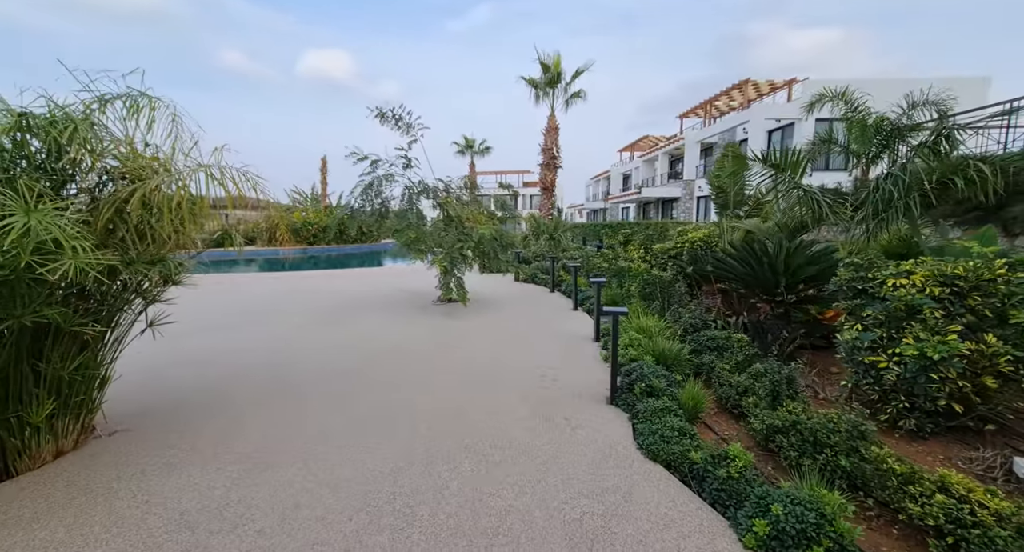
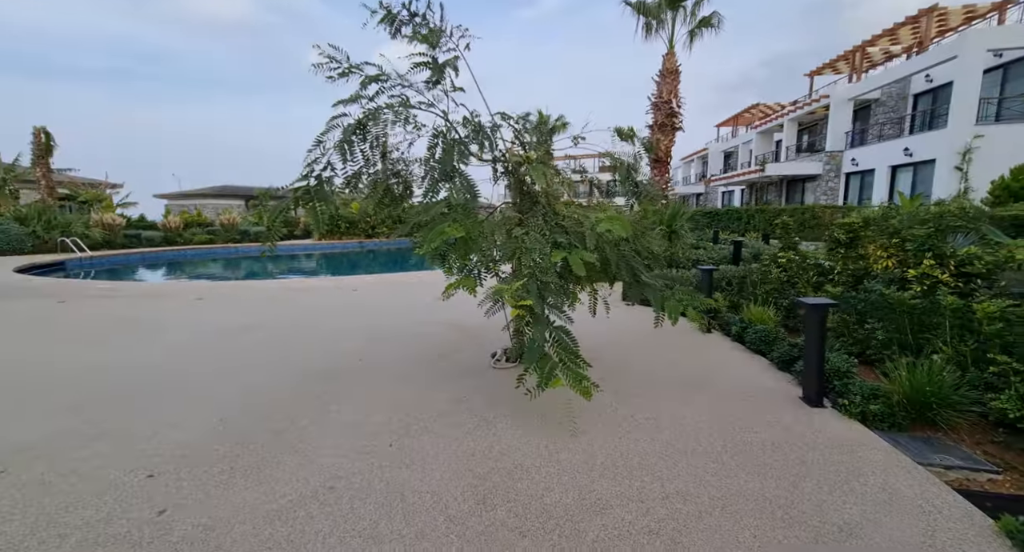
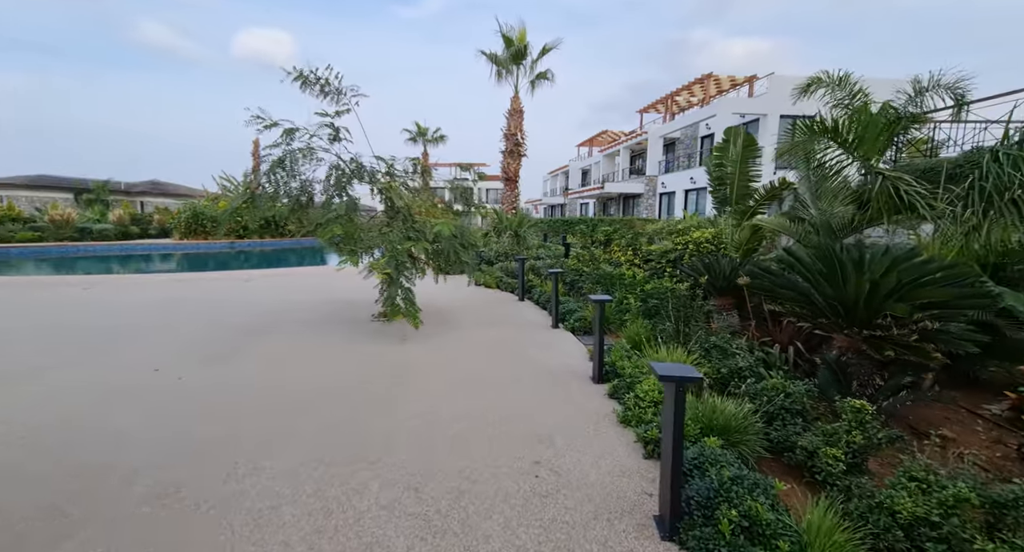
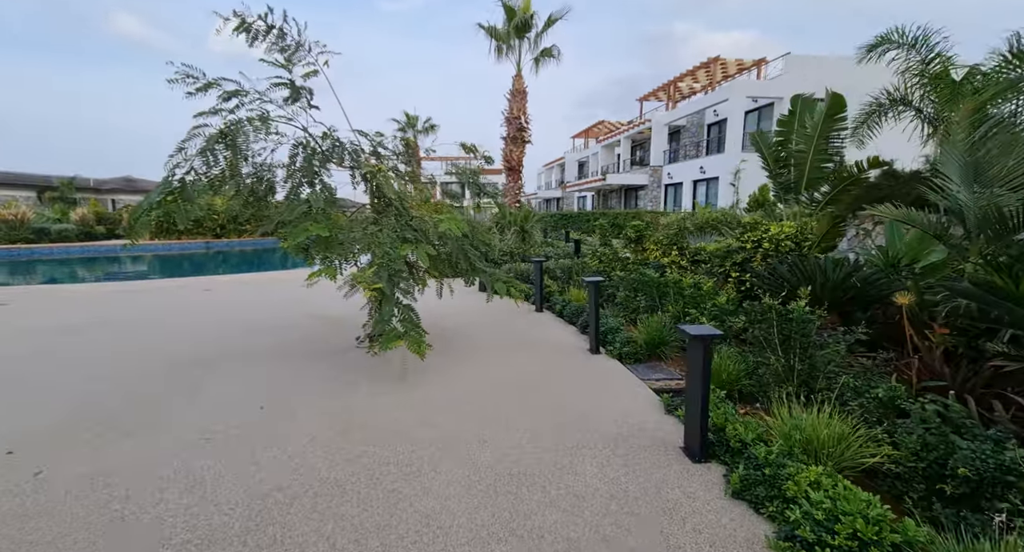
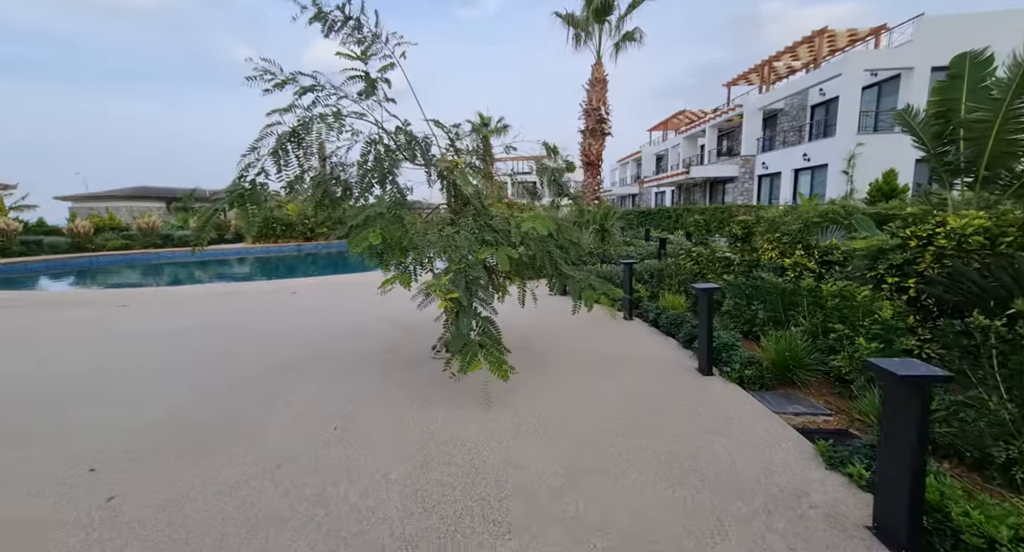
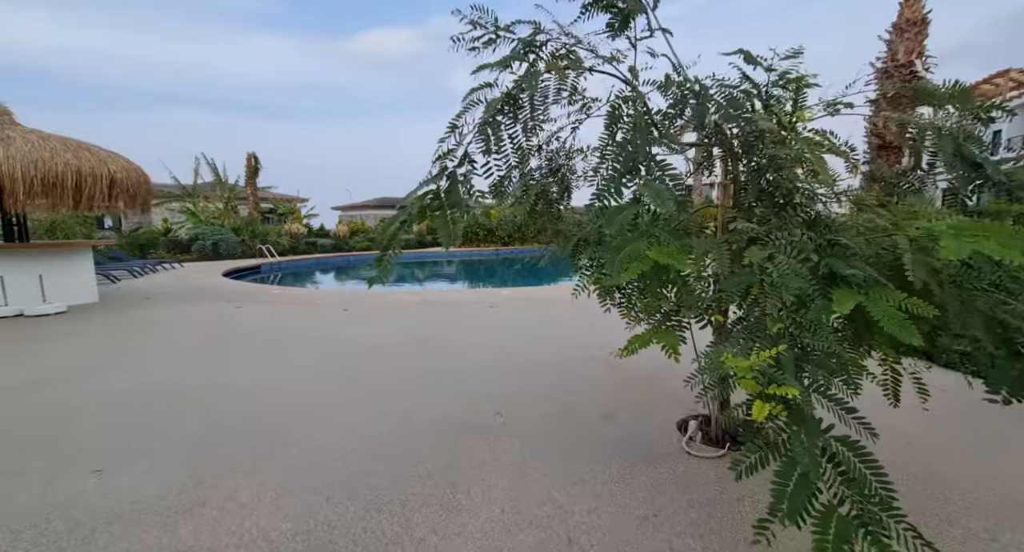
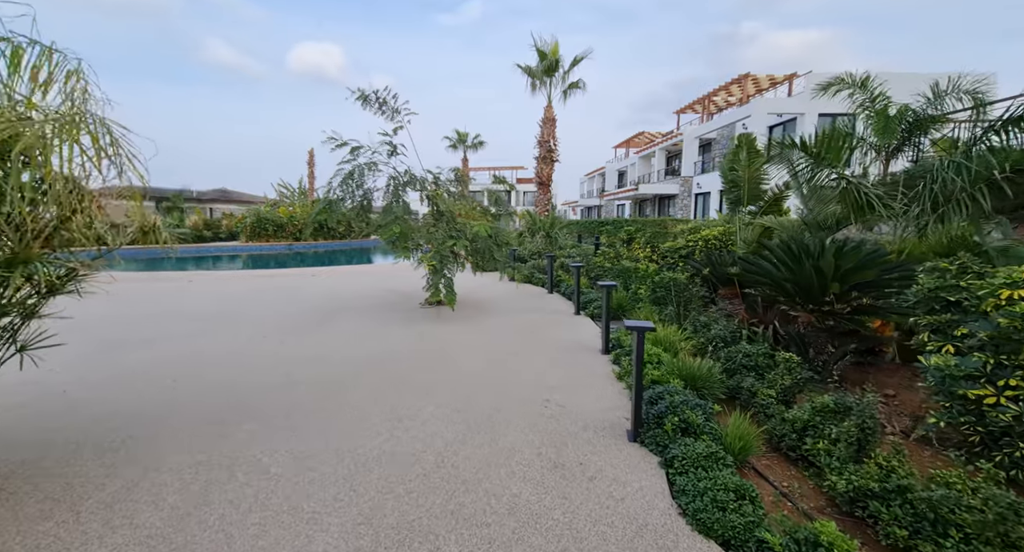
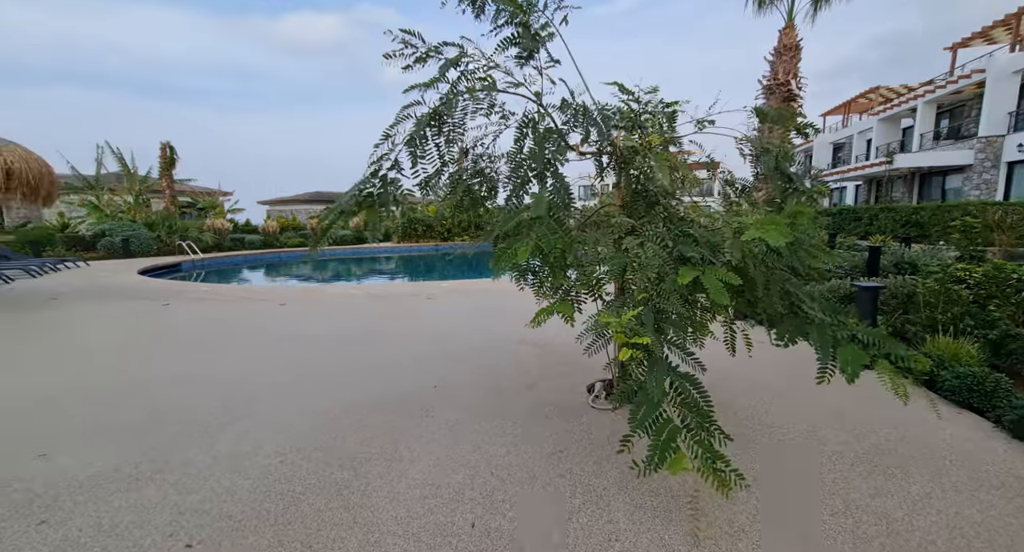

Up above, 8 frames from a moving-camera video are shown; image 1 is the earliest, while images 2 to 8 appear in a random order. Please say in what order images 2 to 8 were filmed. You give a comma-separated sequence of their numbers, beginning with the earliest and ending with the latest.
7, 3, 4, 5, 2, 8, 6
